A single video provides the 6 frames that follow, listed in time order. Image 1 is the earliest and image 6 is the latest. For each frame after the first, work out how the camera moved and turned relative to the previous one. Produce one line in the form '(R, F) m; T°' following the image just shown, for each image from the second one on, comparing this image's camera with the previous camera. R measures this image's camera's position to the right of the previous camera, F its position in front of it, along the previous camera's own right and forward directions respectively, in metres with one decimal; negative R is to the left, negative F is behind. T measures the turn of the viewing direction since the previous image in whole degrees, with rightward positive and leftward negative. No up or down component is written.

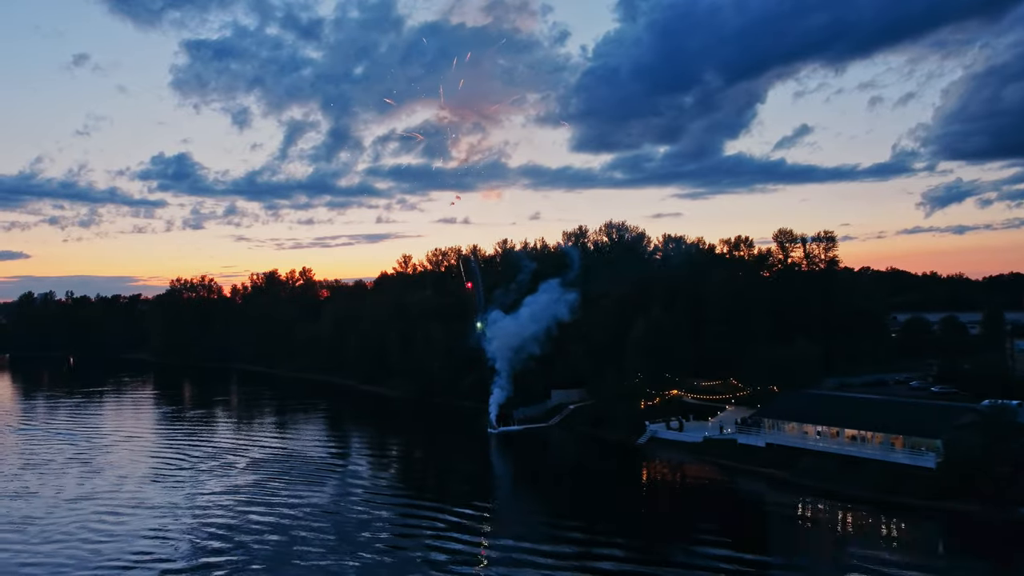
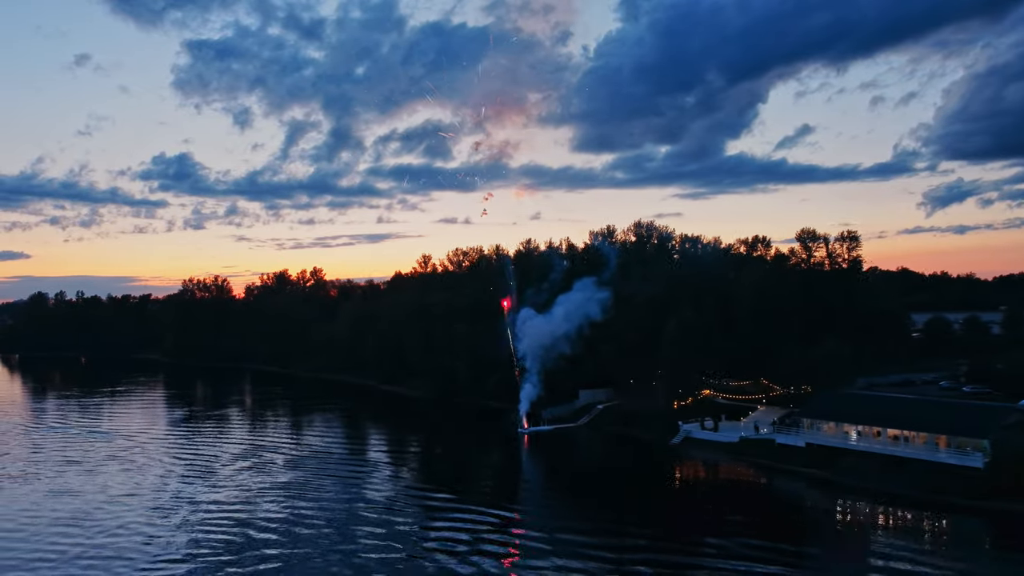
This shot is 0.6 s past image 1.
(-2.4, +0.1) m; 0°
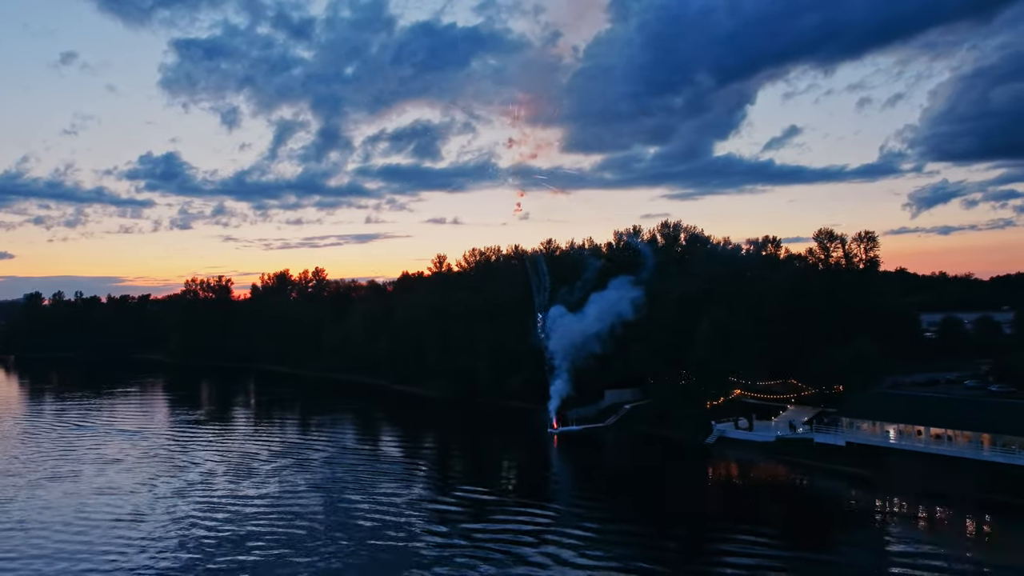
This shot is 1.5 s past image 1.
(-3.3, +0.1) m; +1°
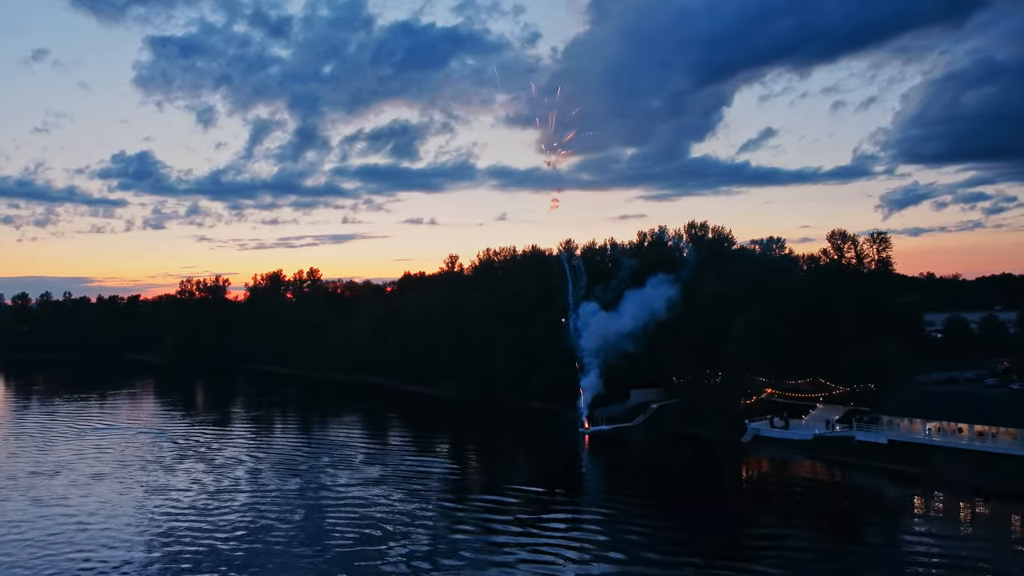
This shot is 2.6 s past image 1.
(-4.3, +0.1) m; +2°
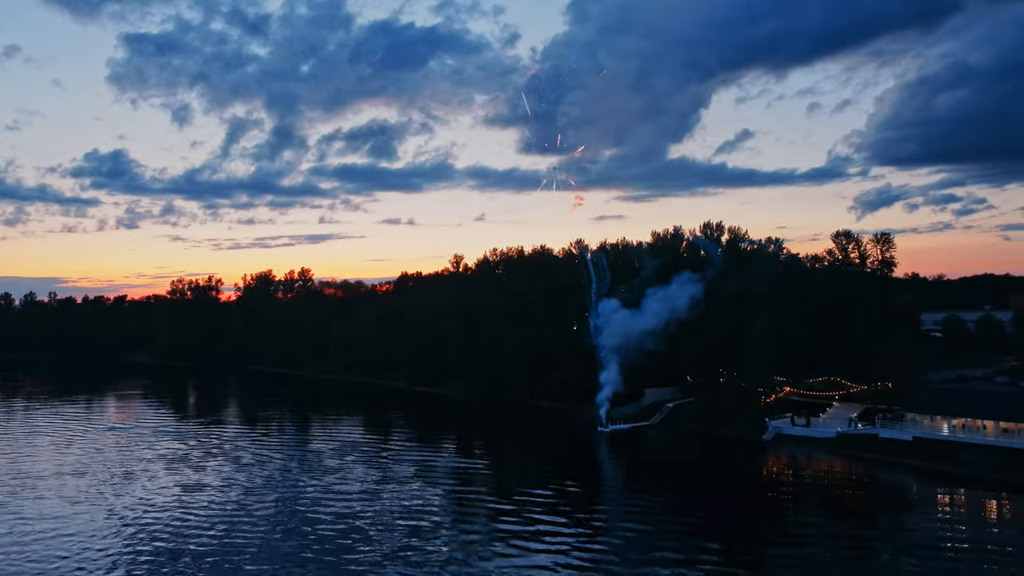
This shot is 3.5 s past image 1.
(-3.3, 0.0) m; +2°
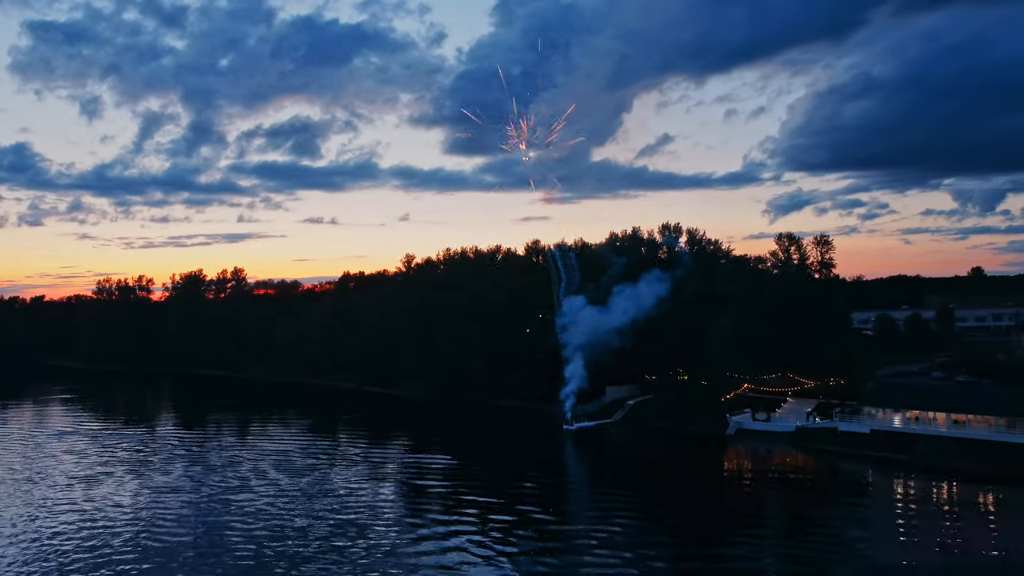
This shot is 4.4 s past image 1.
(-3.3, -0.1) m; +5°
